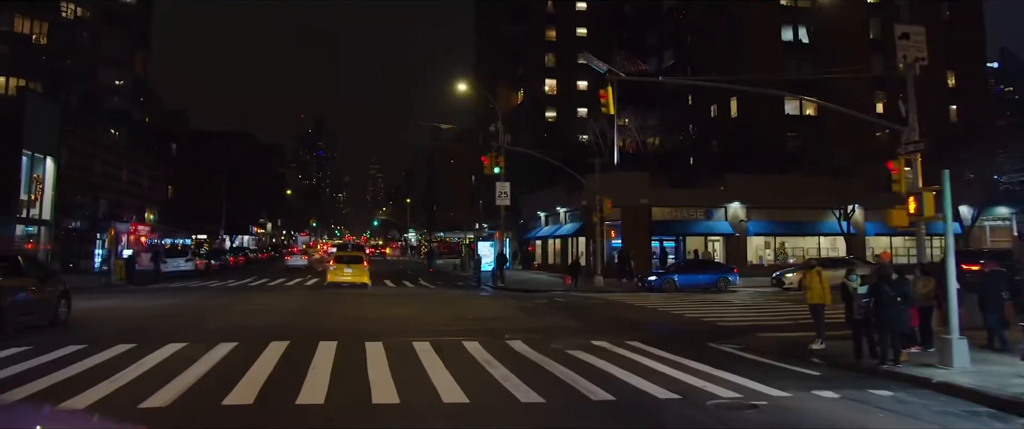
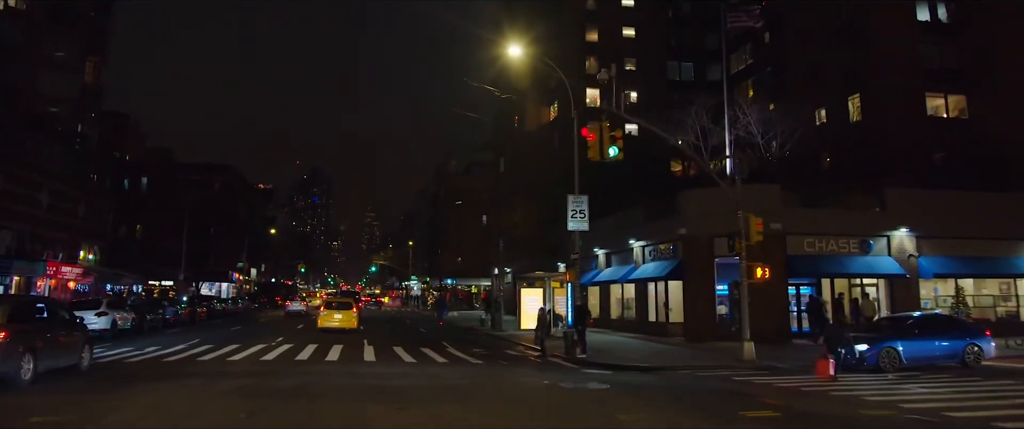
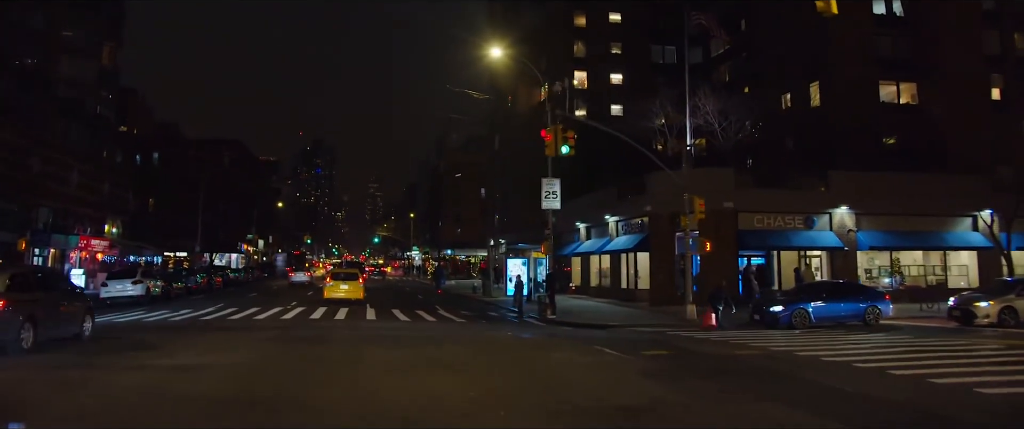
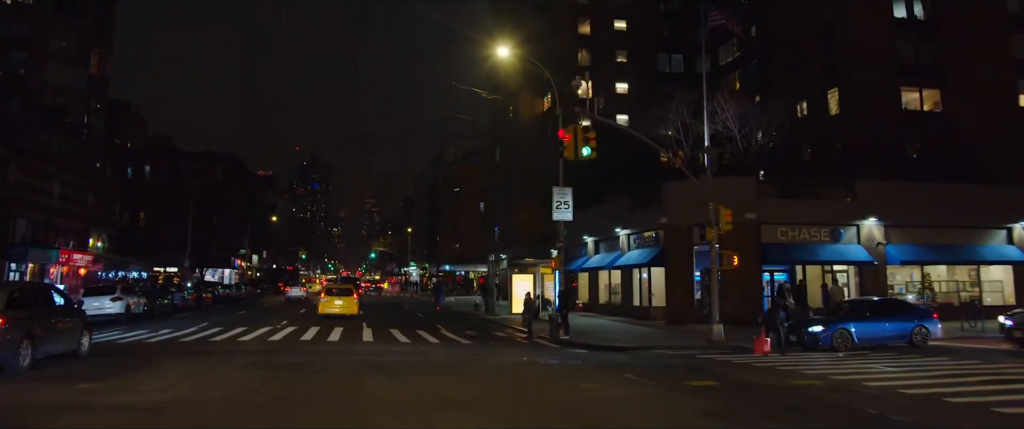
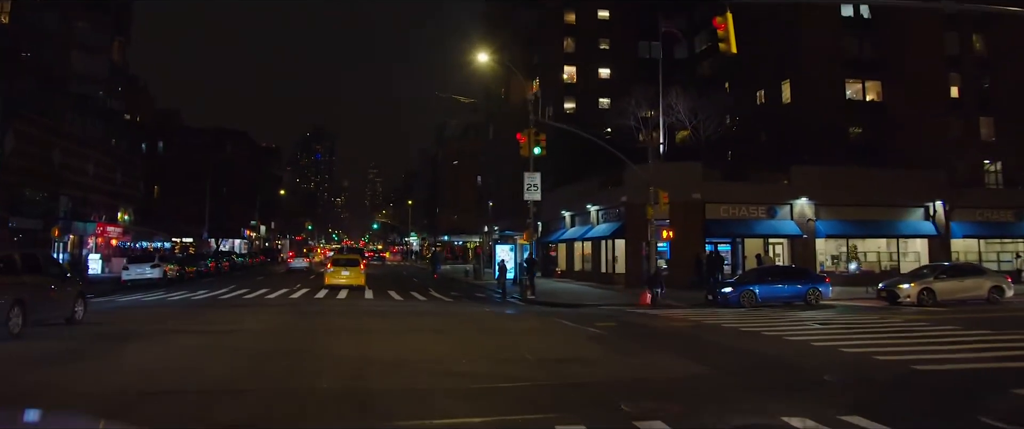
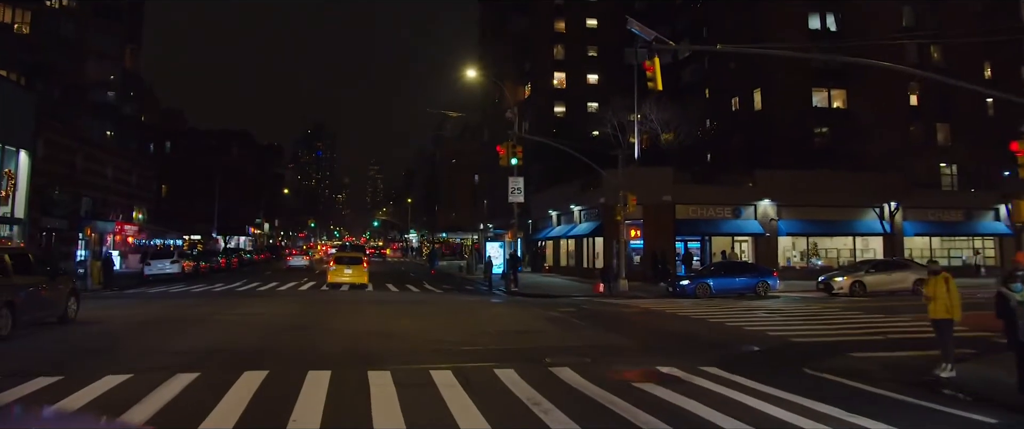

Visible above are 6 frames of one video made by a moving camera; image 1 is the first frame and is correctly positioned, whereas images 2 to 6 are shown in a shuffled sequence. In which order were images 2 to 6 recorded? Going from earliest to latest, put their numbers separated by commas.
6, 5, 3, 4, 2
